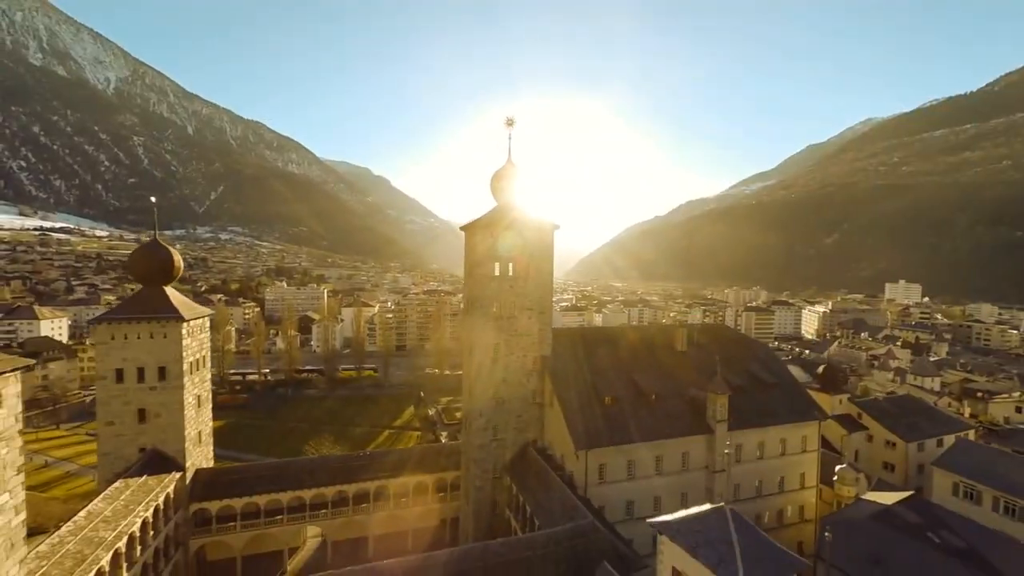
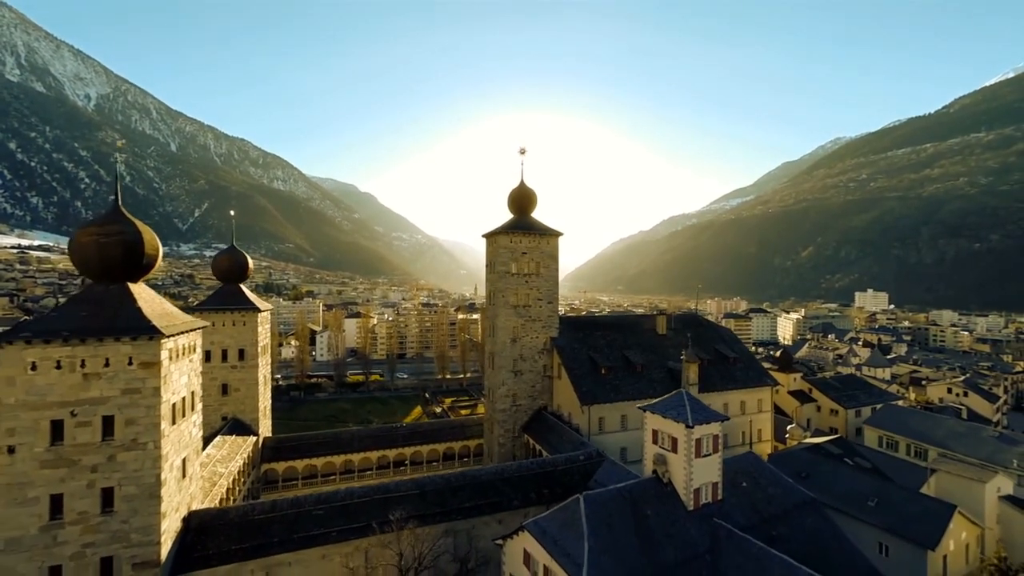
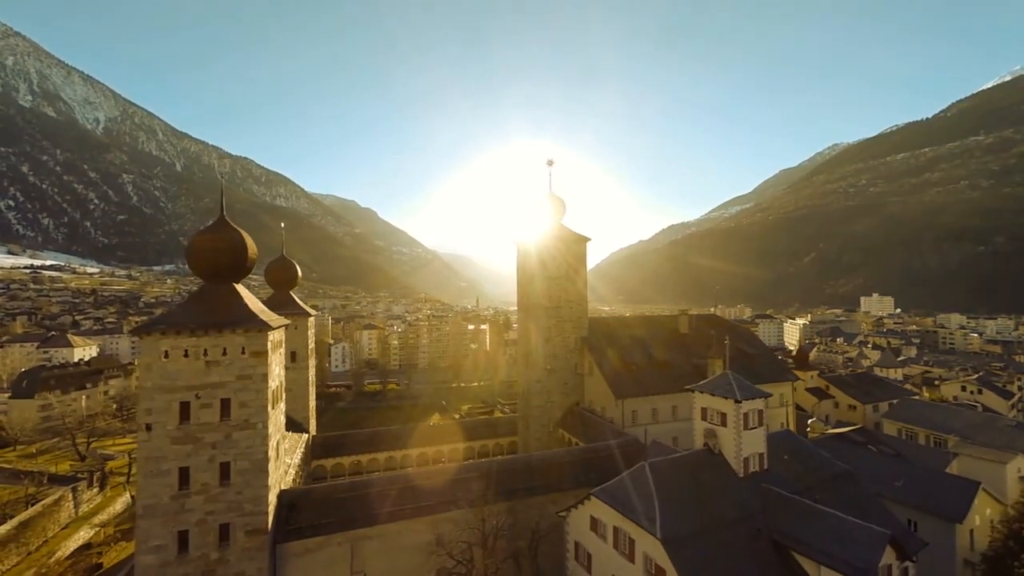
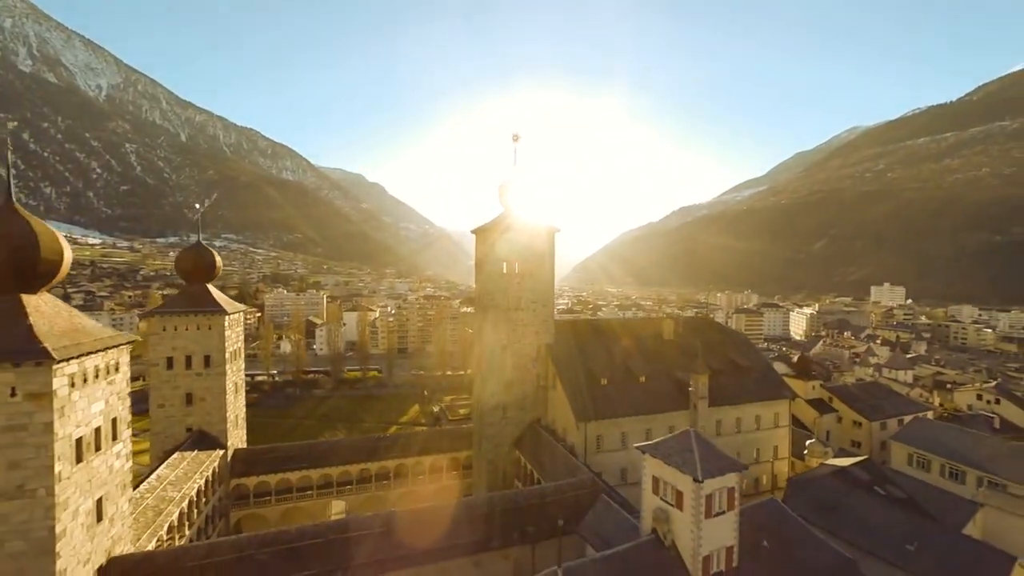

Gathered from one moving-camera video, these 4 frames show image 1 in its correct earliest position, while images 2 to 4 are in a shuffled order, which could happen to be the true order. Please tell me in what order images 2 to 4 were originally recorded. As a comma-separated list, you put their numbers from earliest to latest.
4, 2, 3
